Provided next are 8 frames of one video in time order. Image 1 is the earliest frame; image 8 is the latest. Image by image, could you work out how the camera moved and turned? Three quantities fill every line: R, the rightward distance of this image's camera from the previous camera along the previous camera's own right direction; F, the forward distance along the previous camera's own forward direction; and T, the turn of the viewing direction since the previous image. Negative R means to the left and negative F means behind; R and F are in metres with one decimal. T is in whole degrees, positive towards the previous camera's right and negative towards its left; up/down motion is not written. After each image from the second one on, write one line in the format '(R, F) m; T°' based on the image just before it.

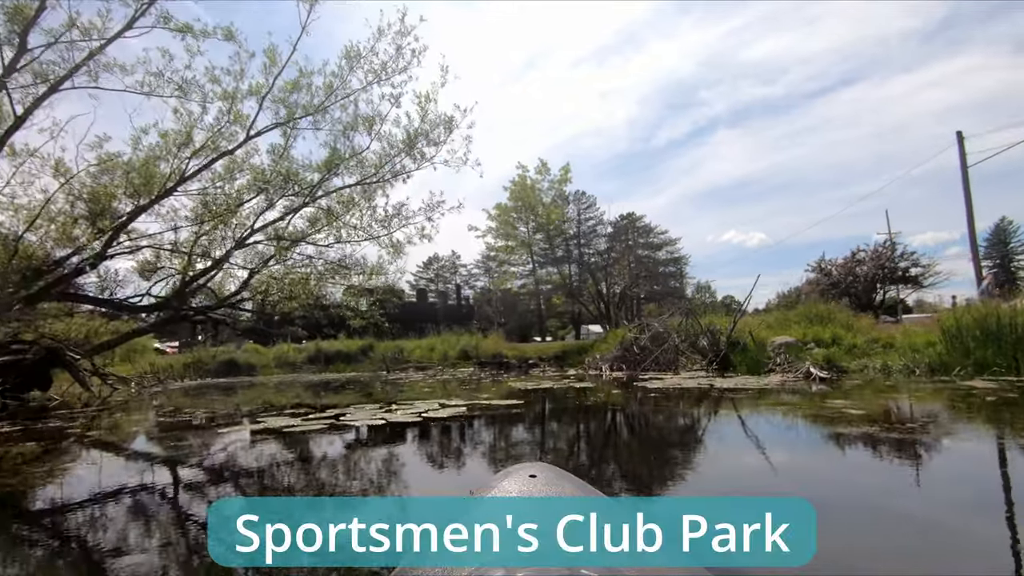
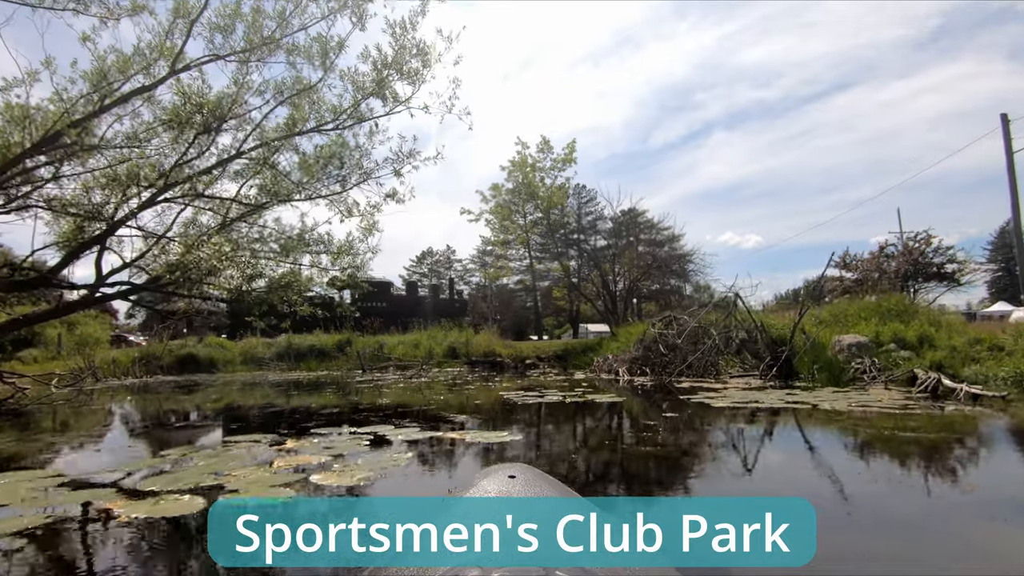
(0.0, +1.2) m; 0°
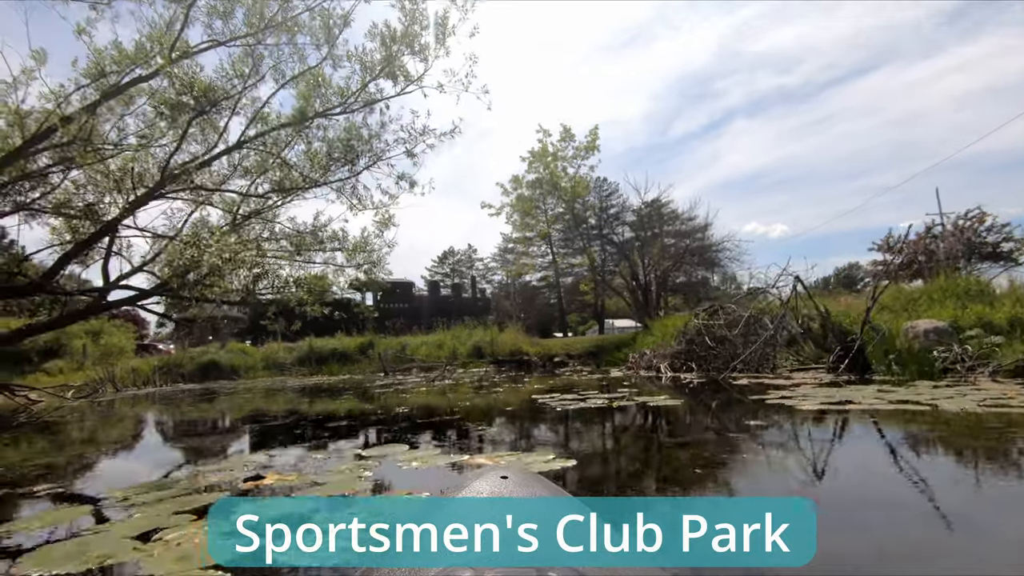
(0.0, +0.4) m; -2°
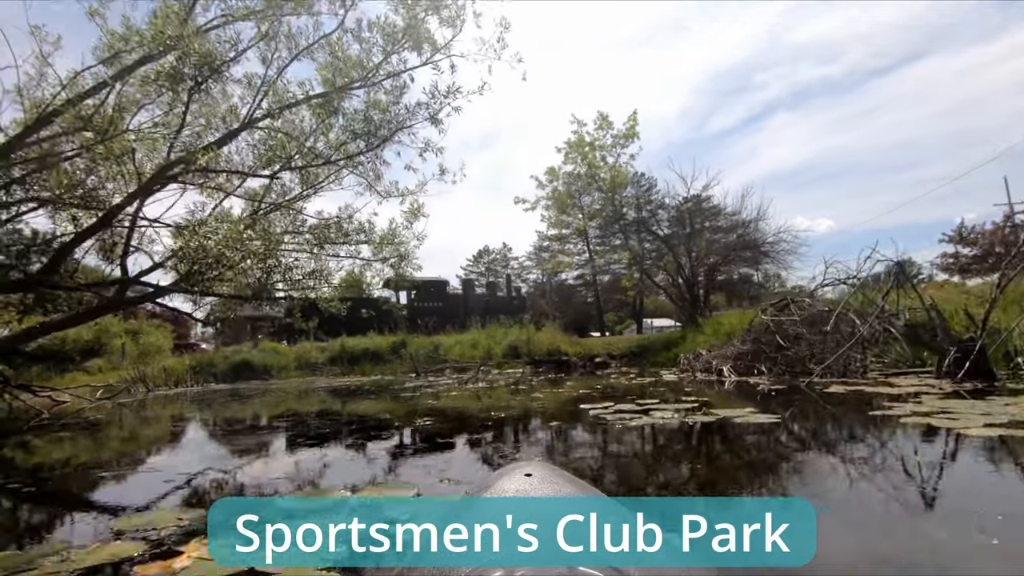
(0.0, +0.4) m; -4°
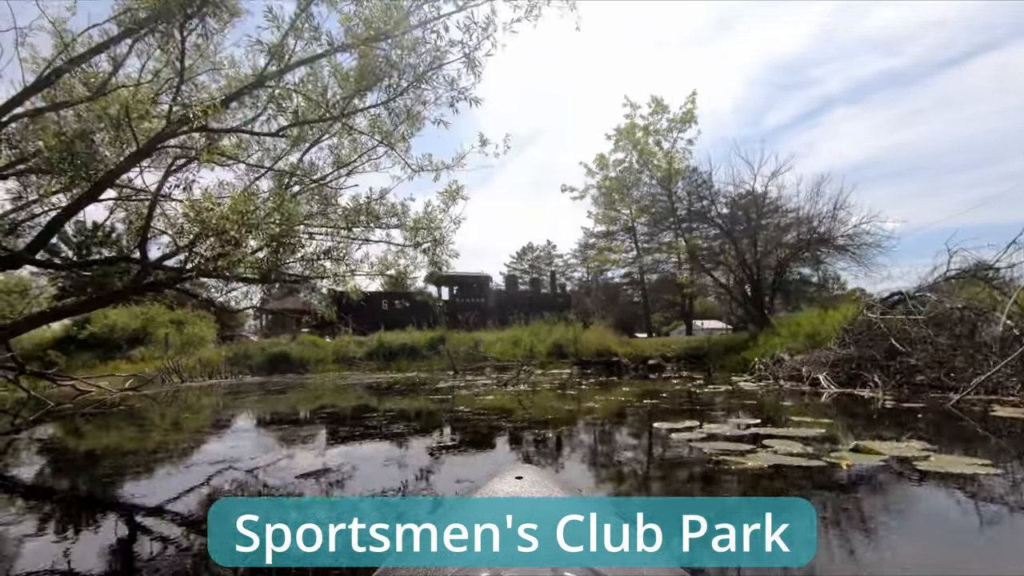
(0.0, +0.5) m; -5°
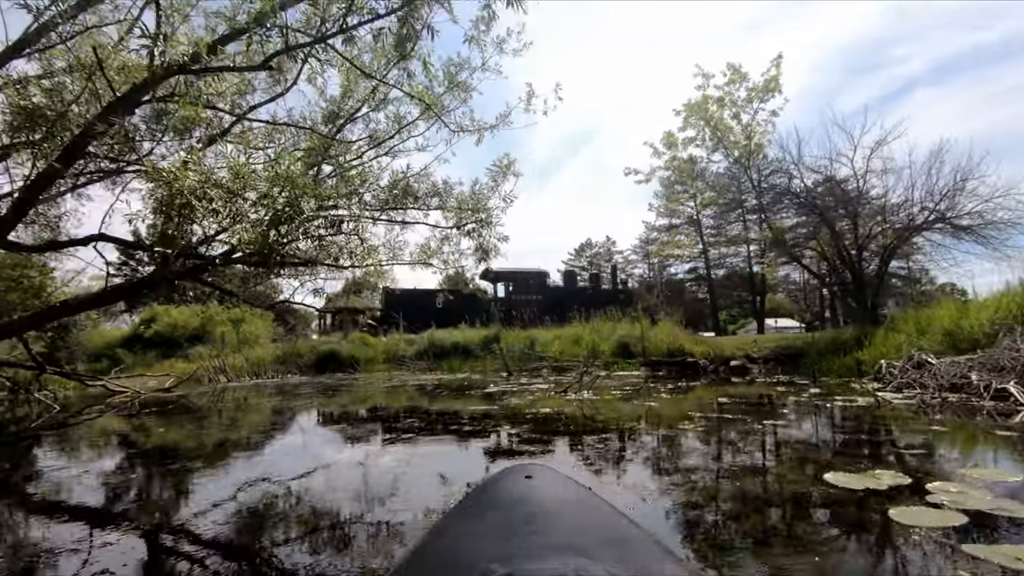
(0.0, +0.7) m; -6°
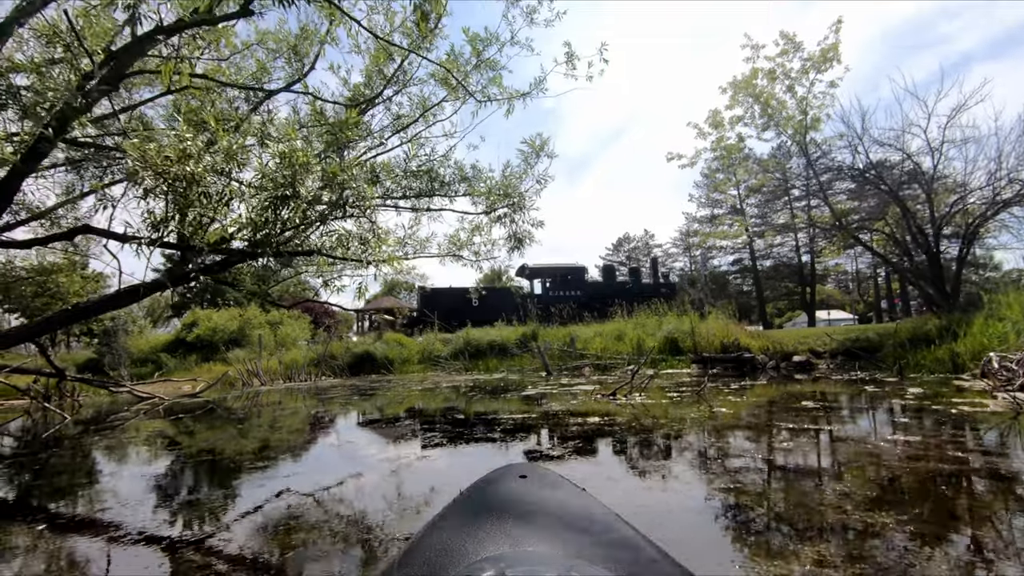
(0.0, +0.4) m; -4°
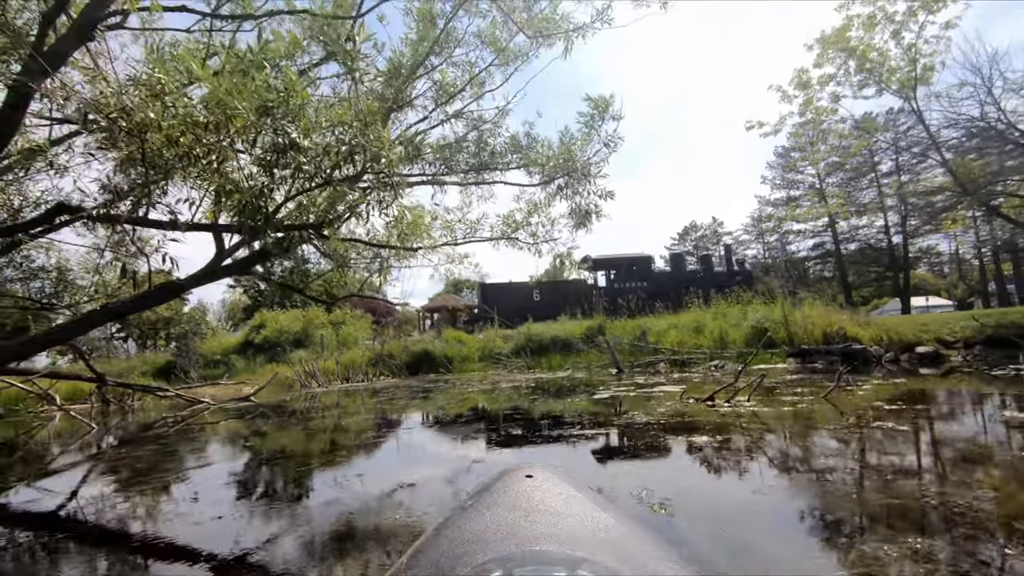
(0.0, +0.5) m; -7°
